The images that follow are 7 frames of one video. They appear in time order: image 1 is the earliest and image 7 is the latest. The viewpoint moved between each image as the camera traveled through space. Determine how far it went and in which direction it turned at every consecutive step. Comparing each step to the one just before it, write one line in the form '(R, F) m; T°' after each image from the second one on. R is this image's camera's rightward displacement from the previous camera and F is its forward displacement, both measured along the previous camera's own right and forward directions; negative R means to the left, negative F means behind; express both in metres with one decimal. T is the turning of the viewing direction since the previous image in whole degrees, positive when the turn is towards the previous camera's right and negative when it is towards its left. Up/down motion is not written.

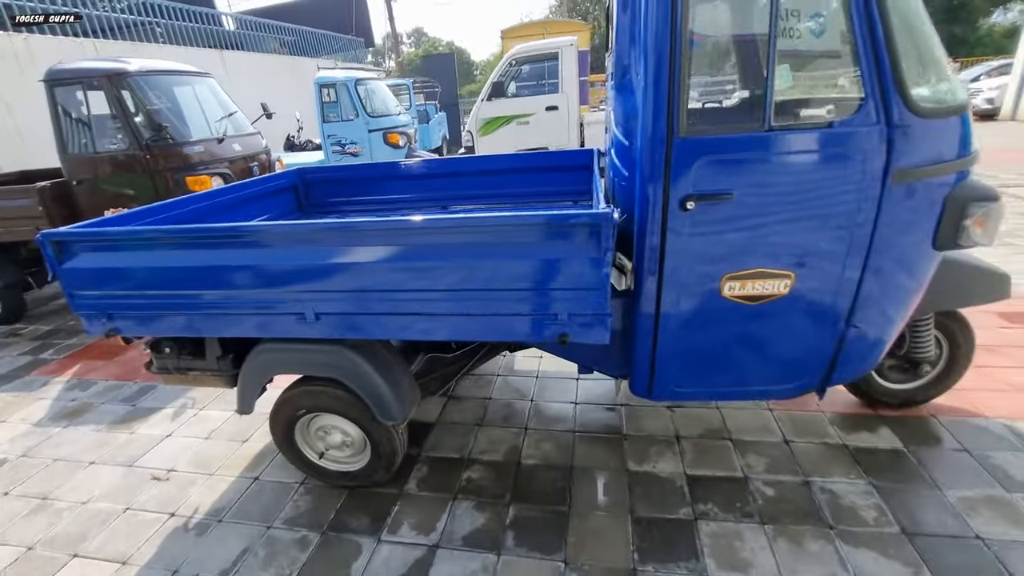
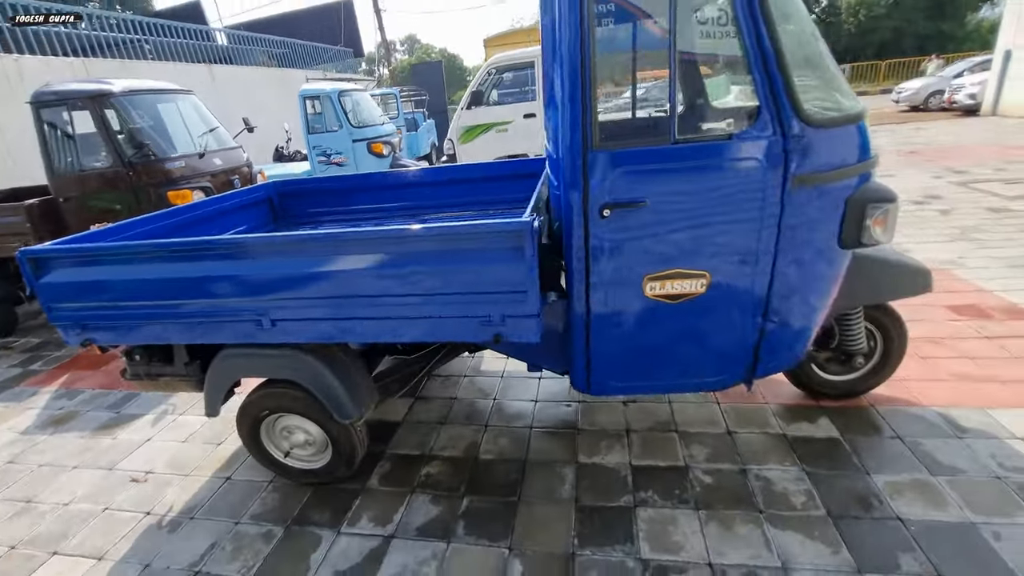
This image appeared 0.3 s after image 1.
(+0.2, -0.1) m; 0°
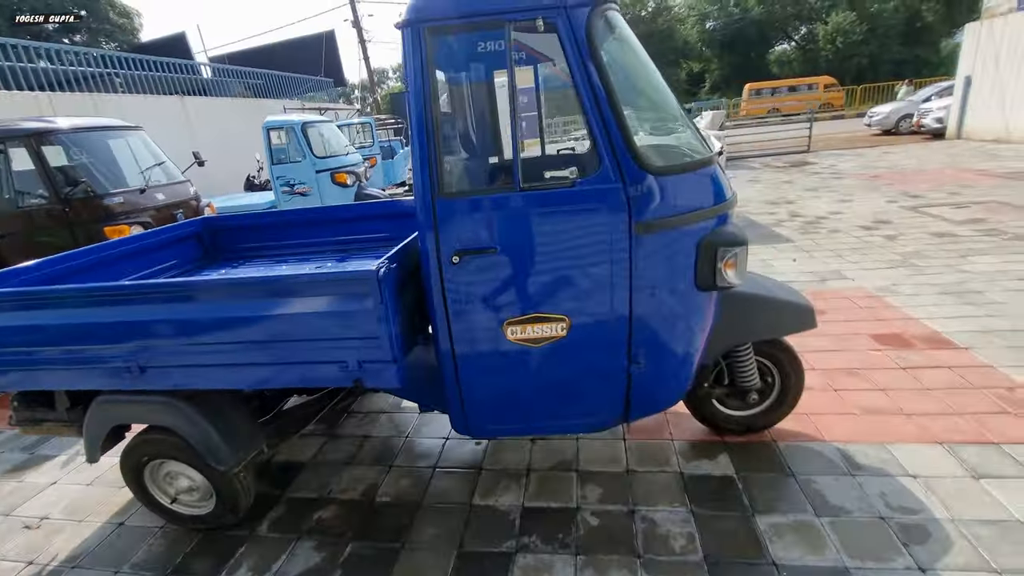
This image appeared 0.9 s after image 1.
(+0.5, 0.0) m; 0°
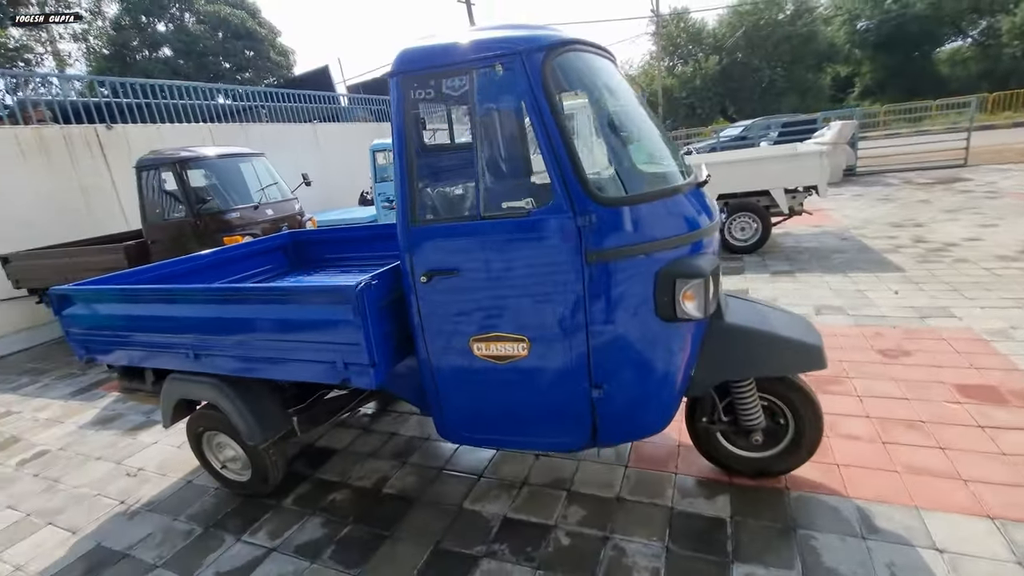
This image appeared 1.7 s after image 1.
(+0.6, -0.1) m; -13°
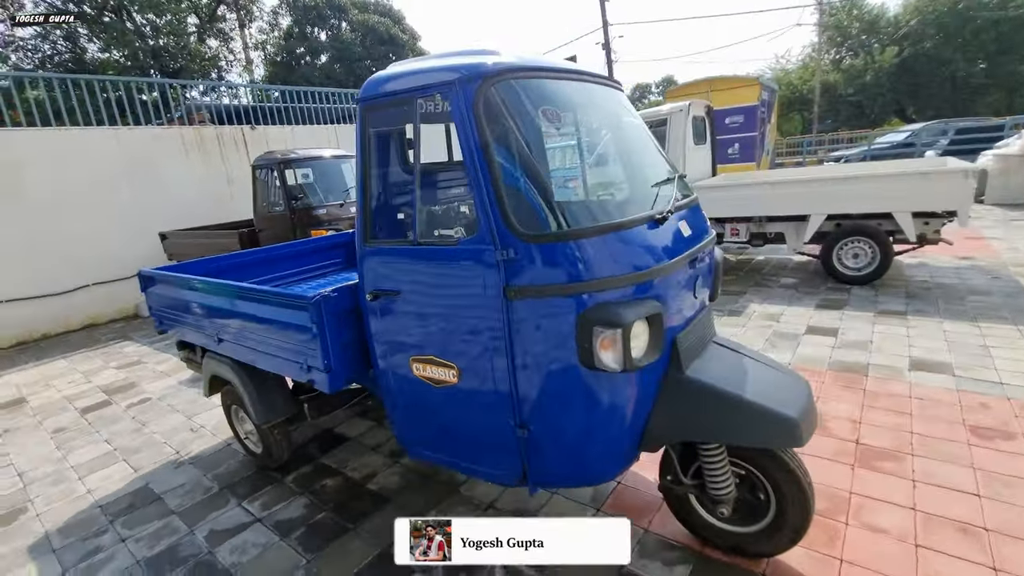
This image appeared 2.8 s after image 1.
(+0.7, +0.1) m; -14°
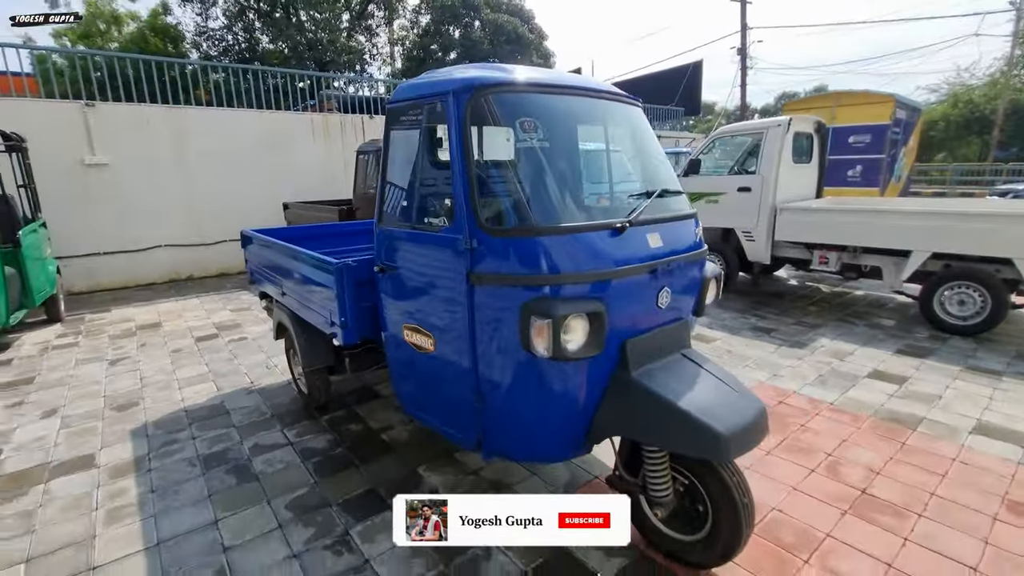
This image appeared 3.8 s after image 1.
(+0.6, -0.2) m; -12°
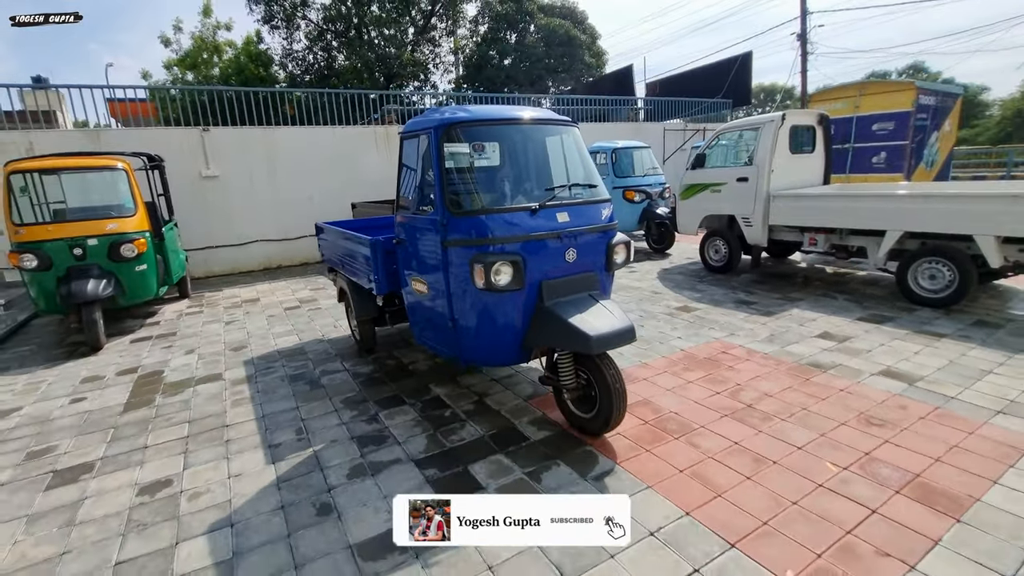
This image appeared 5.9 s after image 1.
(+0.7, -1.1) m; -8°
